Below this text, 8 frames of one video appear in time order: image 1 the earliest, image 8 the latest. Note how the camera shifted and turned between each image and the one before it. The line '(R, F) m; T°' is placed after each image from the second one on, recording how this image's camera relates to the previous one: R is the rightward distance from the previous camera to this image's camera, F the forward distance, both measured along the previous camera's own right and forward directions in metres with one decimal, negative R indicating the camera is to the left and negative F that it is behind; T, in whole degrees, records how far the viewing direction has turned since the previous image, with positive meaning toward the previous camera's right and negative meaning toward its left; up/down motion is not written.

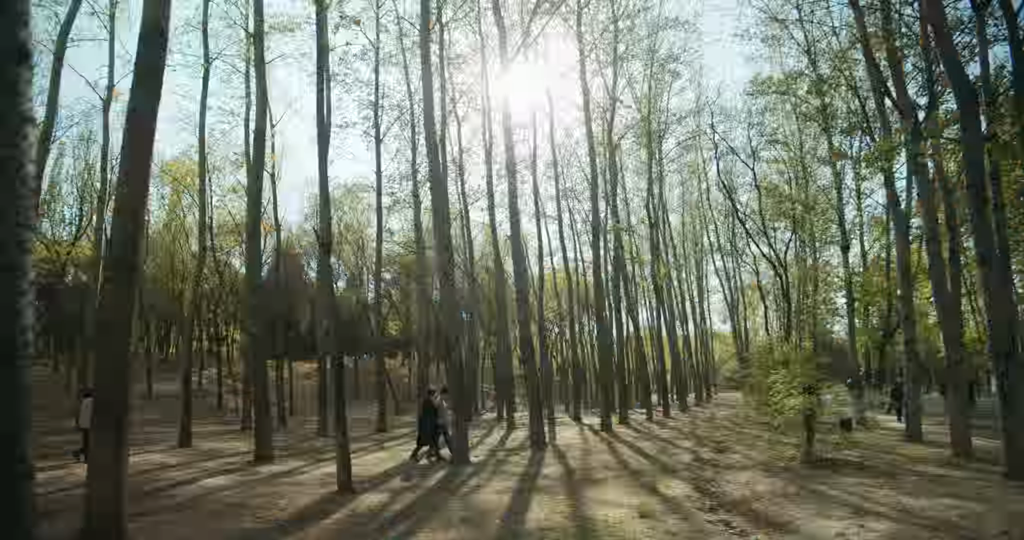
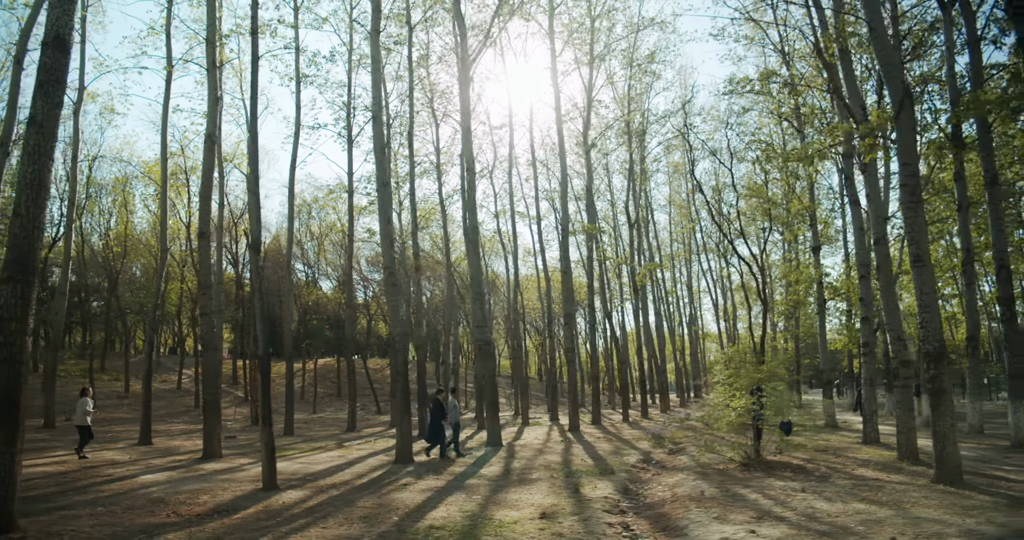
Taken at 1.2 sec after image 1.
(+1.7, 0.0) m; -2°
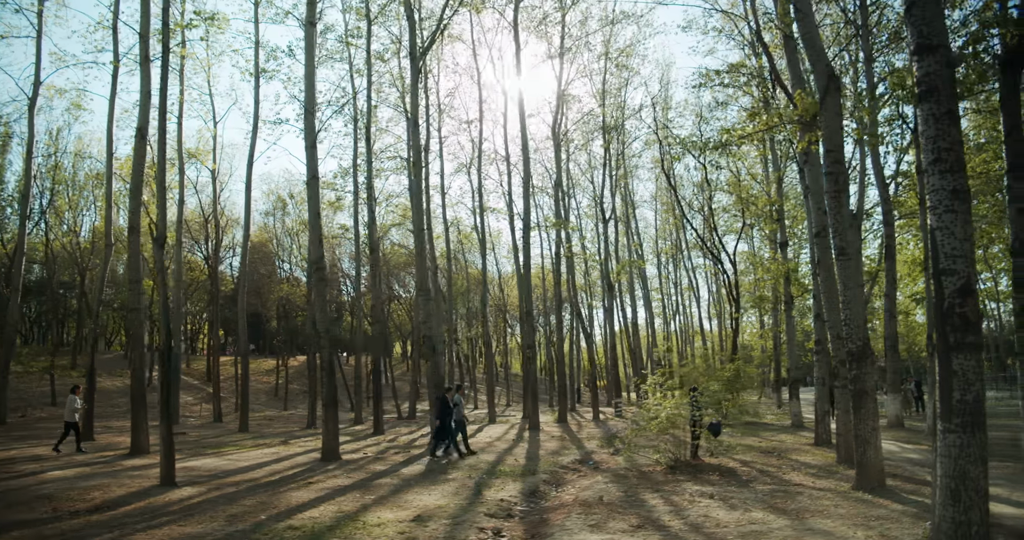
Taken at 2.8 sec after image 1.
(+2.2, +0.5) m; -2°
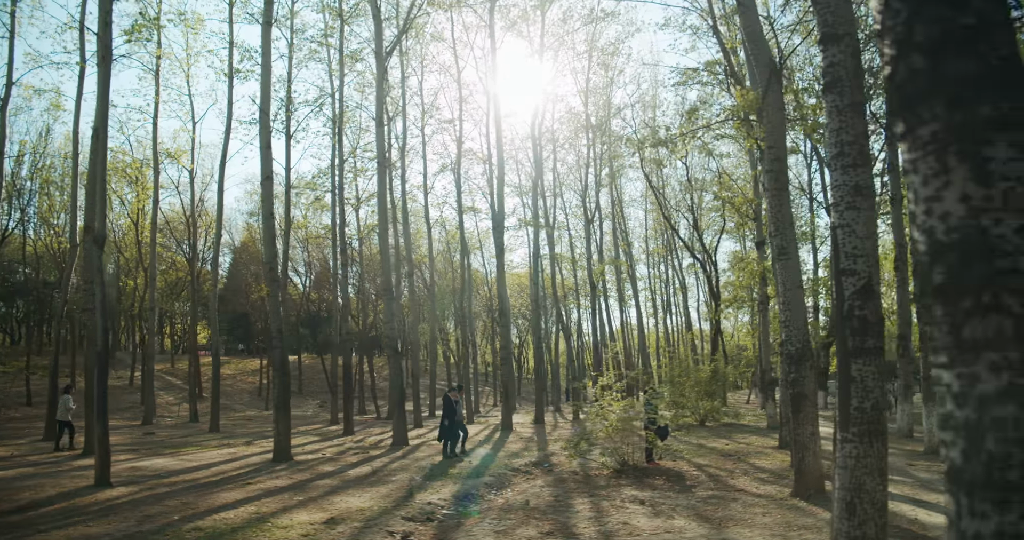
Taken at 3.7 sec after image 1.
(+1.4, +0.2) m; -1°
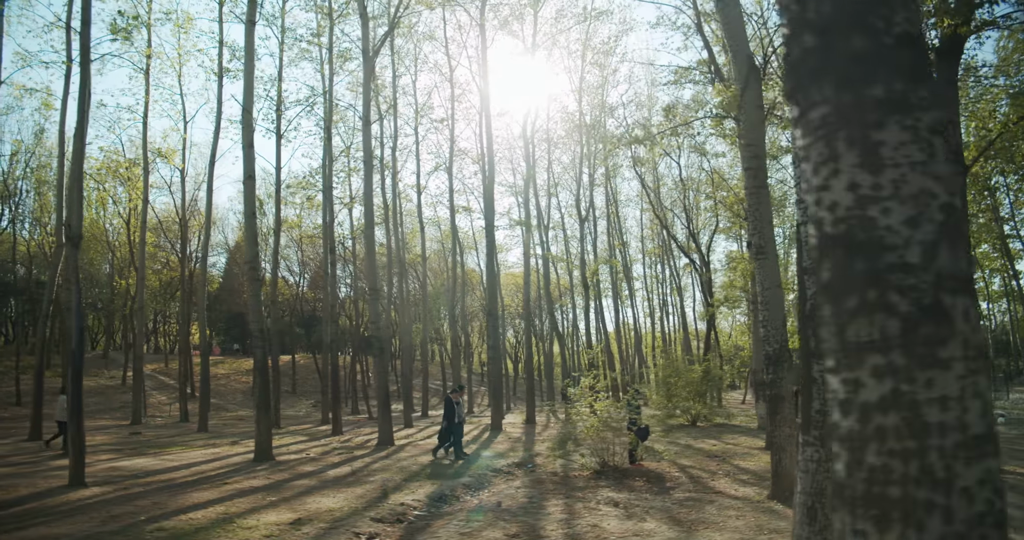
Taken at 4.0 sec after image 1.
(+0.5, +0.1) m; 0°
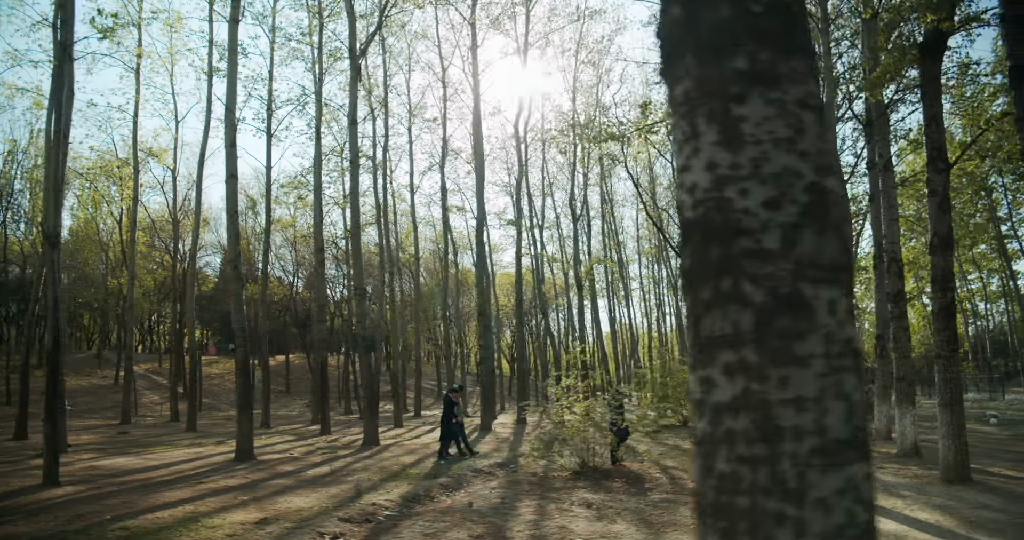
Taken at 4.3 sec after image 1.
(+0.5, +0.1) m; 0°
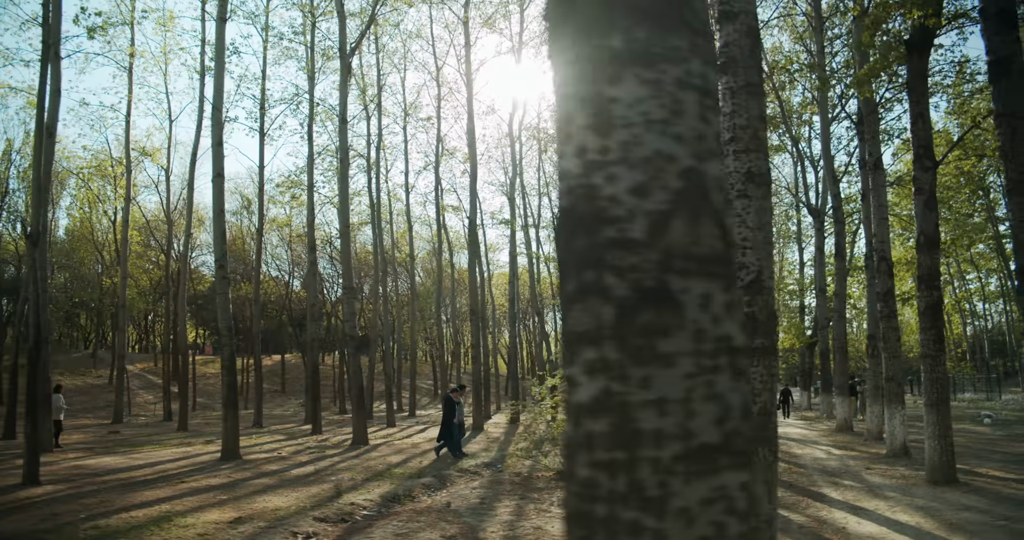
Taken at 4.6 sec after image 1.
(+0.4, +0.1) m; 0°
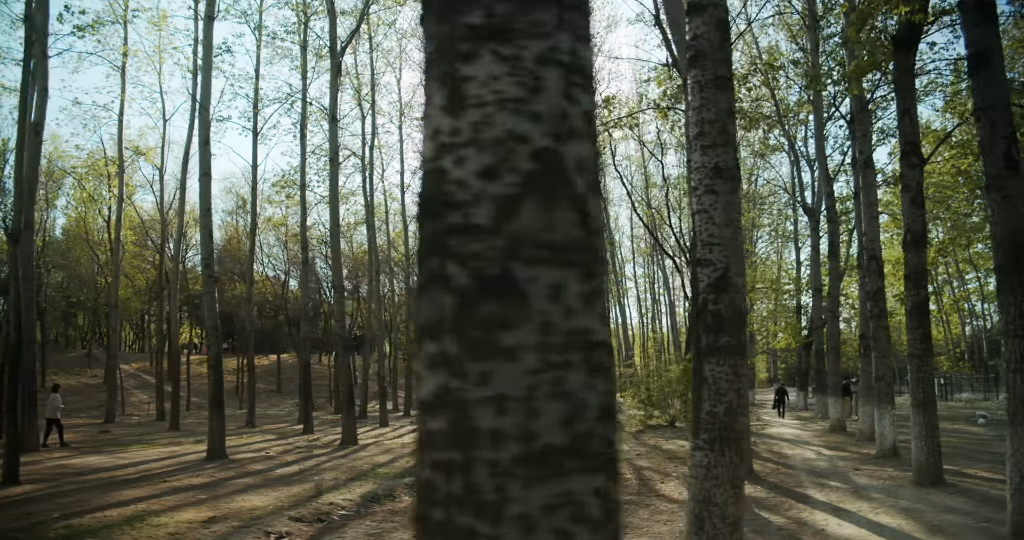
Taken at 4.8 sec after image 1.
(+0.4, +0.1) m; 0°
